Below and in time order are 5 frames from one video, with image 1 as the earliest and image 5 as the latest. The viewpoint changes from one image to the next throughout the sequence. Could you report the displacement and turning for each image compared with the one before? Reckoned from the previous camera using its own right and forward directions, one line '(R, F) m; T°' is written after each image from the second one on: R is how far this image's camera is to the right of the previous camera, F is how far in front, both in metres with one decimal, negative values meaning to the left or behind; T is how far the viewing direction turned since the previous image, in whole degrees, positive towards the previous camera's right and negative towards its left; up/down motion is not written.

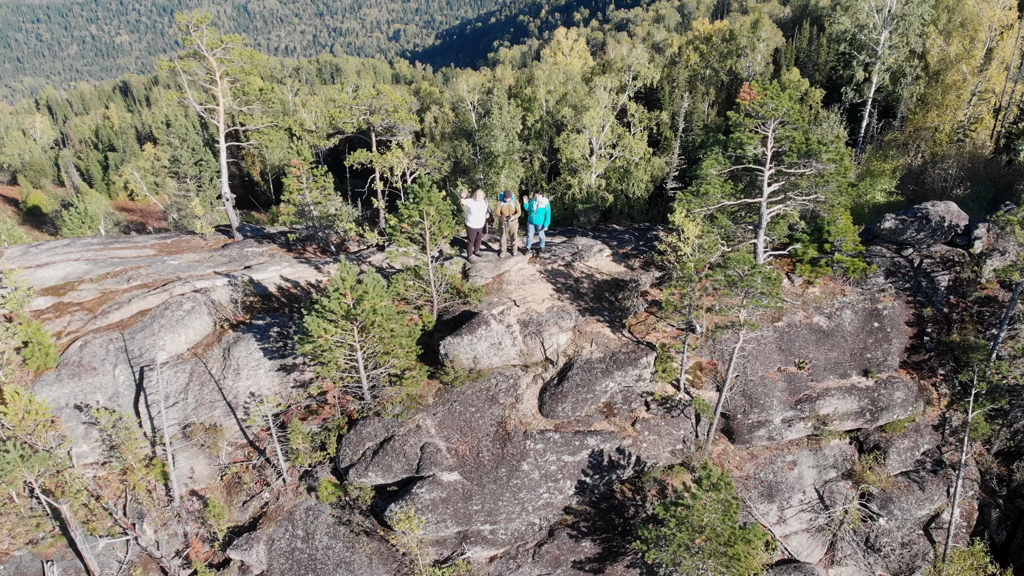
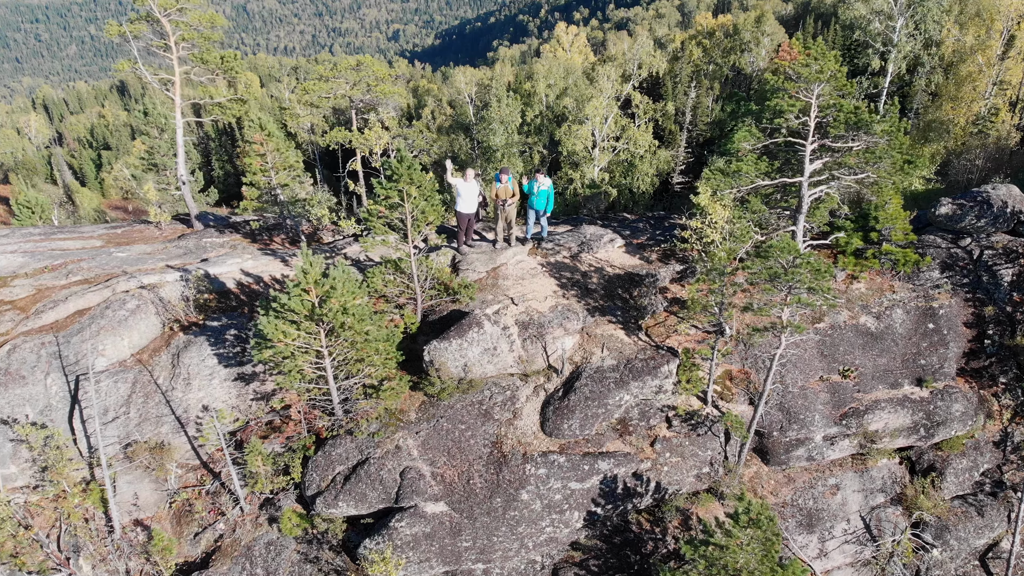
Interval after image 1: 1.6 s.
(0.0, +2.8) m; 0°
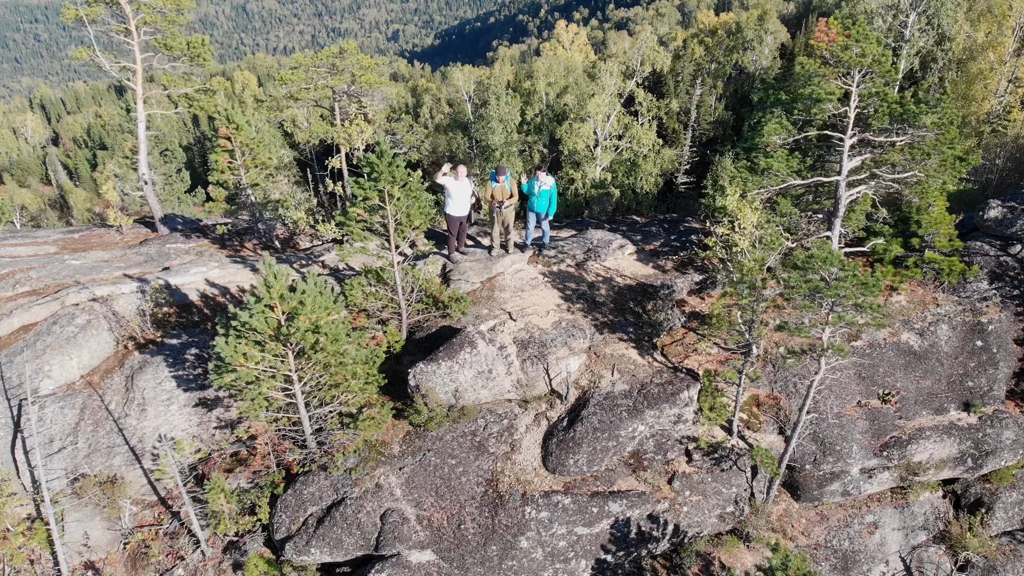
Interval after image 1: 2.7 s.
(0.0, +1.9) m; 0°
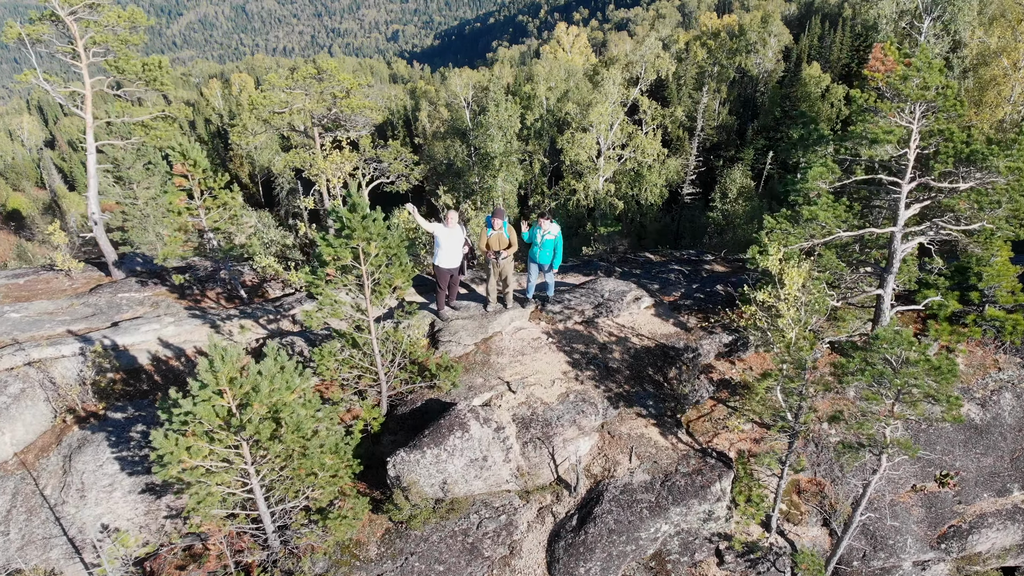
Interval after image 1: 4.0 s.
(0.0, +2.0) m; 0°
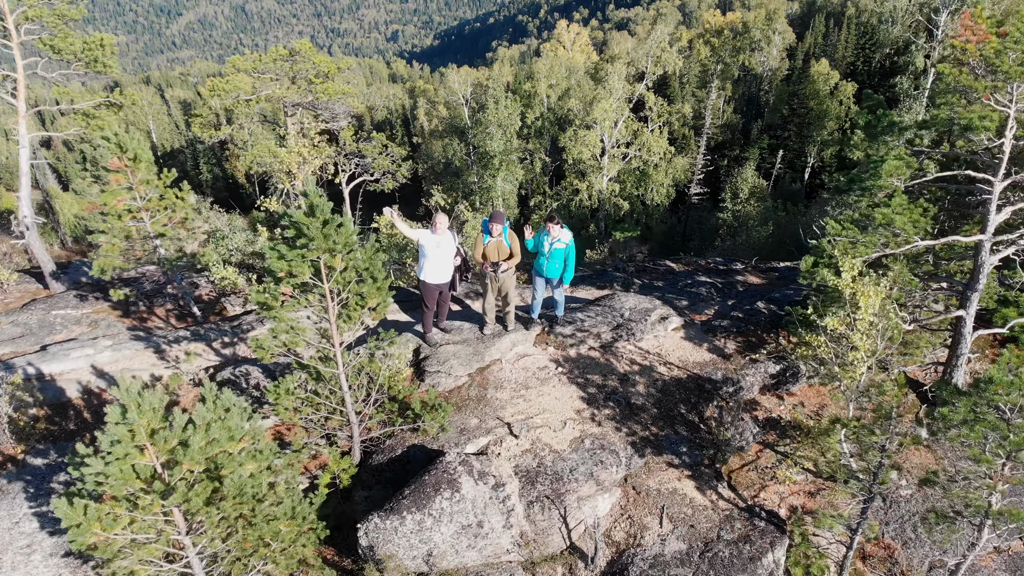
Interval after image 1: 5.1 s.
(0.0, +2.2) m; 0°
